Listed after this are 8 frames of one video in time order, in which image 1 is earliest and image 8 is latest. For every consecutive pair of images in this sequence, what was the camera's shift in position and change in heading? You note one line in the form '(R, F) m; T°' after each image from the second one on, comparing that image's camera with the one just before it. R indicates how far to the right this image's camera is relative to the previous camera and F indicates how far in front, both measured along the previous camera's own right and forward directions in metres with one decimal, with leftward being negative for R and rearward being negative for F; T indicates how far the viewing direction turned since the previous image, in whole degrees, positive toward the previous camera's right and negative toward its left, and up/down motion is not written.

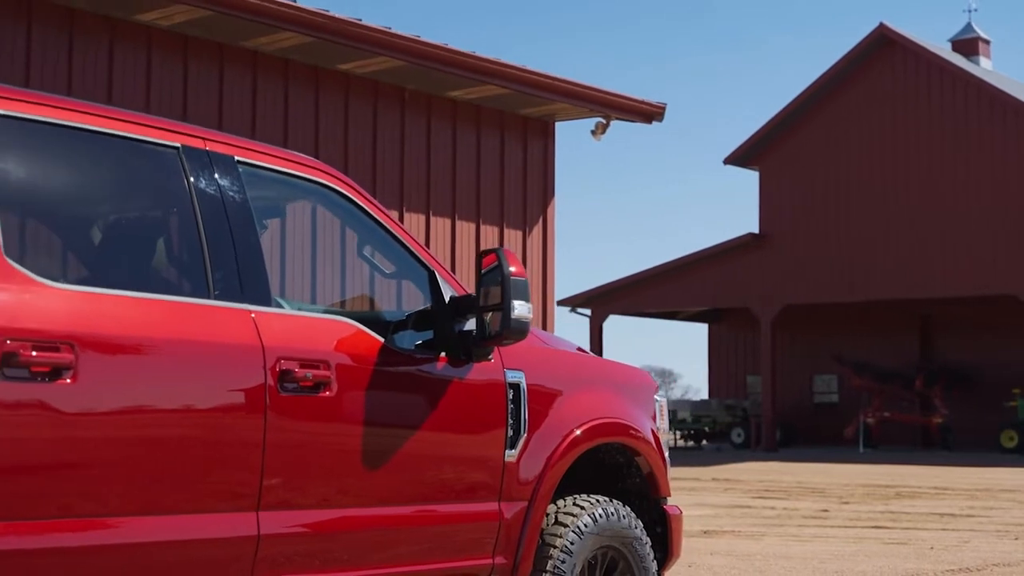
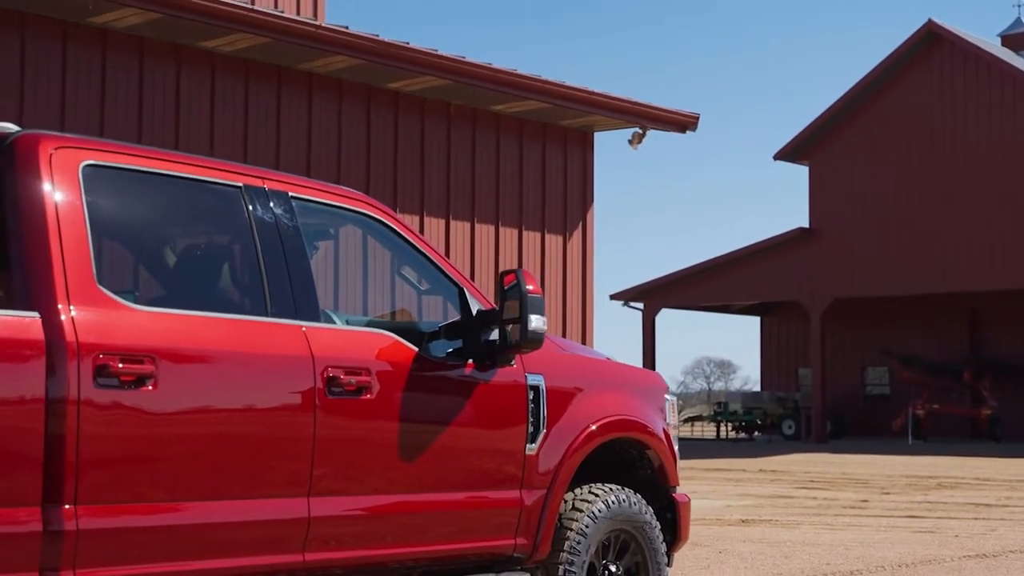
(+0.1, -0.7) m; -2°
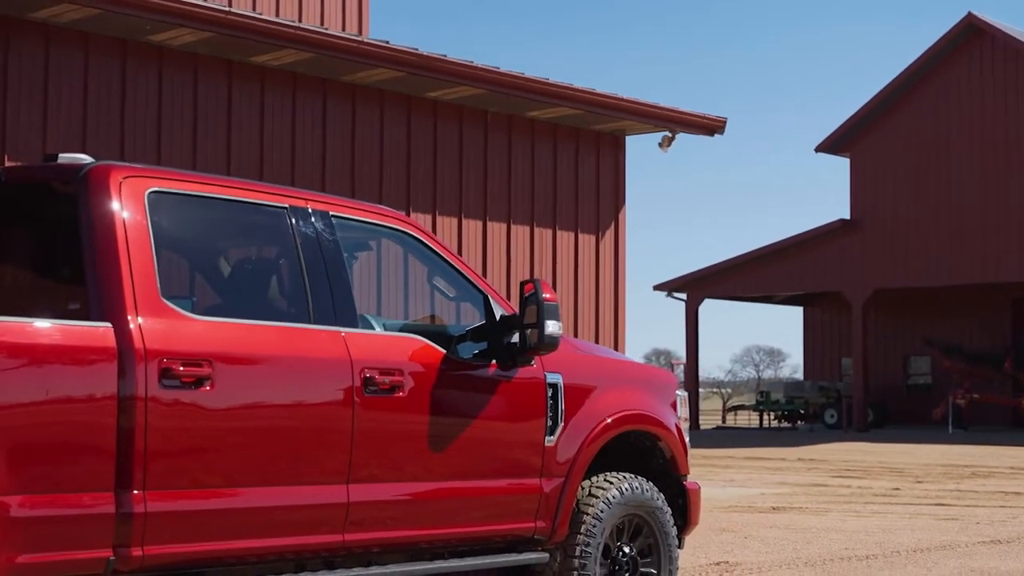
(+0.1, -0.6) m; -2°
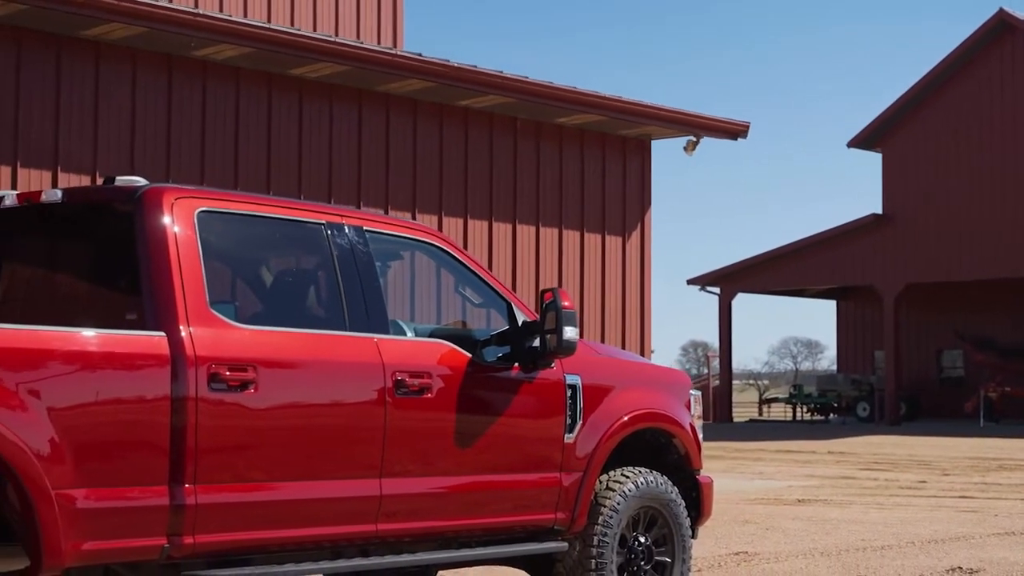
(+0.1, -0.5) m; -1°
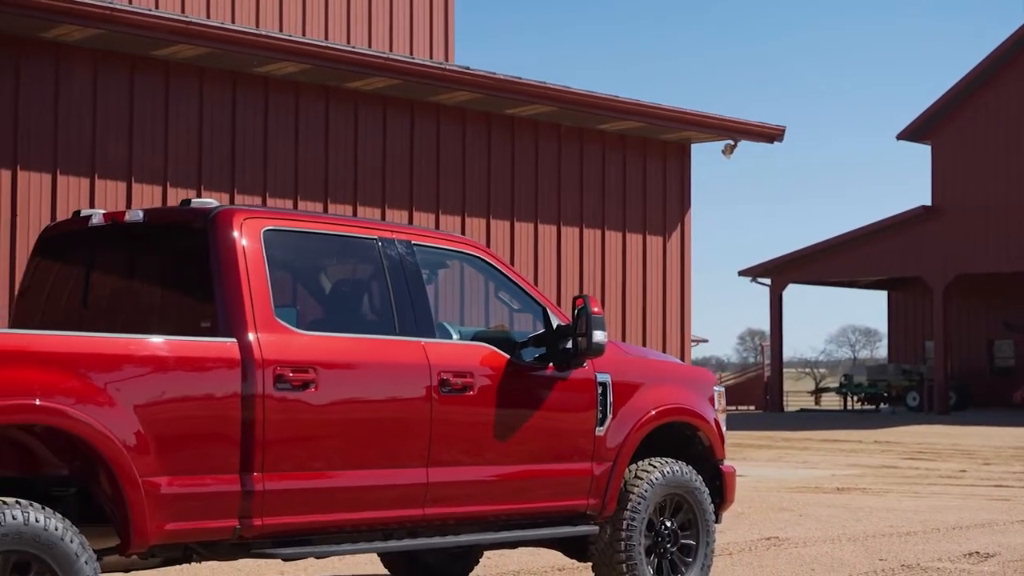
(+0.1, -0.7) m; -2°
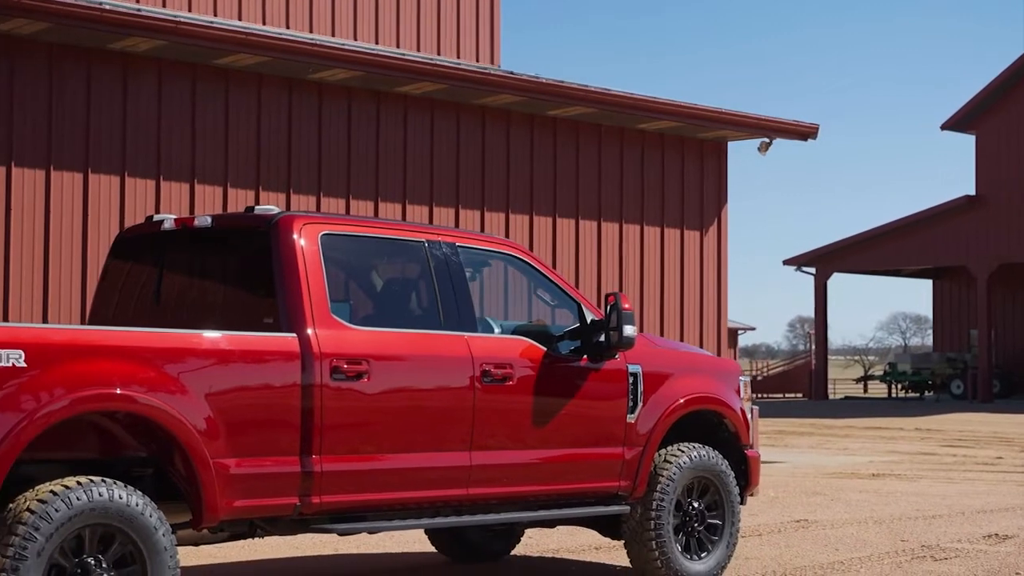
(+0.1, -0.6) m; -2°
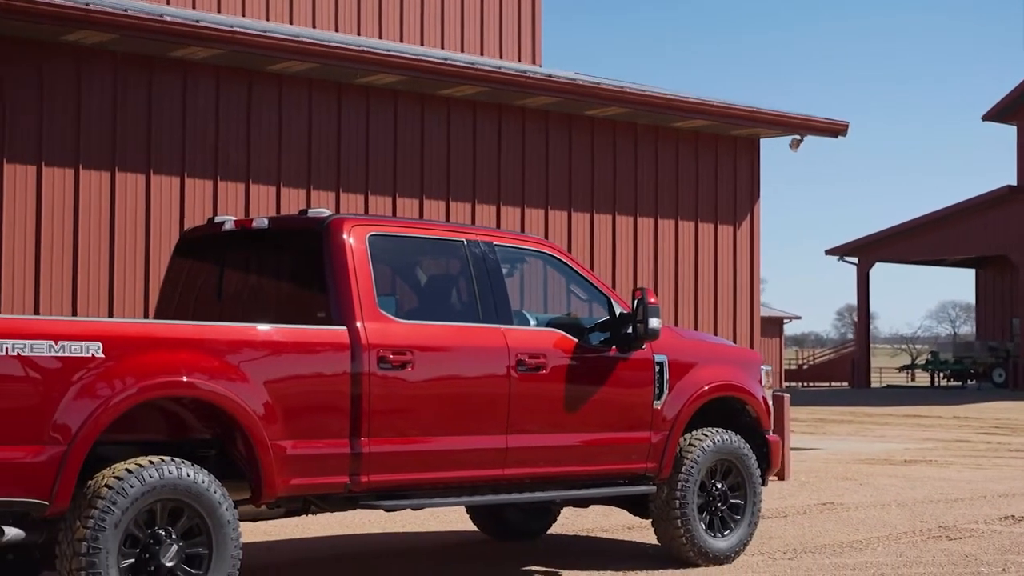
(+0.1, -0.6) m; -2°
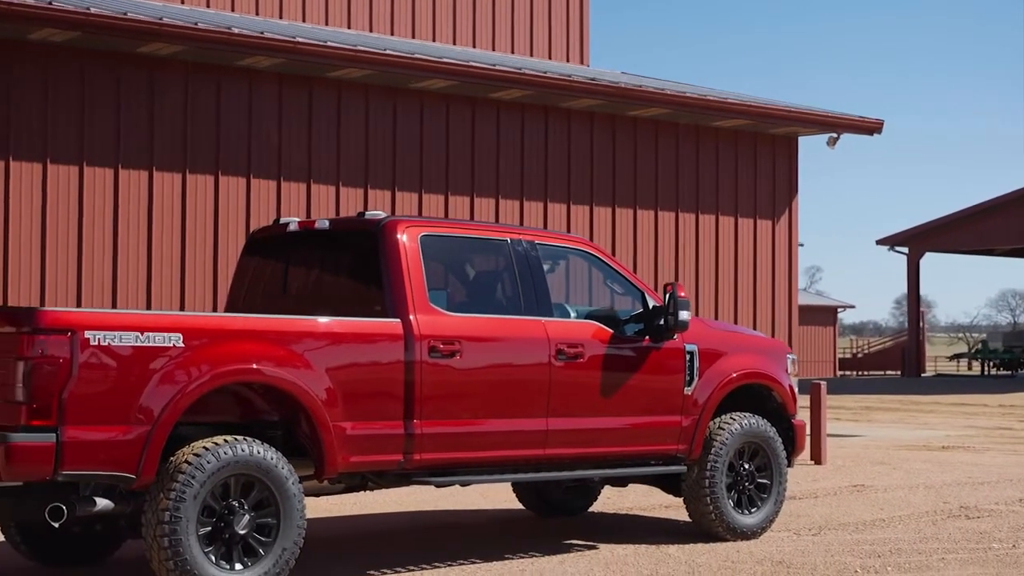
(+0.1, -0.7) m; -2°
